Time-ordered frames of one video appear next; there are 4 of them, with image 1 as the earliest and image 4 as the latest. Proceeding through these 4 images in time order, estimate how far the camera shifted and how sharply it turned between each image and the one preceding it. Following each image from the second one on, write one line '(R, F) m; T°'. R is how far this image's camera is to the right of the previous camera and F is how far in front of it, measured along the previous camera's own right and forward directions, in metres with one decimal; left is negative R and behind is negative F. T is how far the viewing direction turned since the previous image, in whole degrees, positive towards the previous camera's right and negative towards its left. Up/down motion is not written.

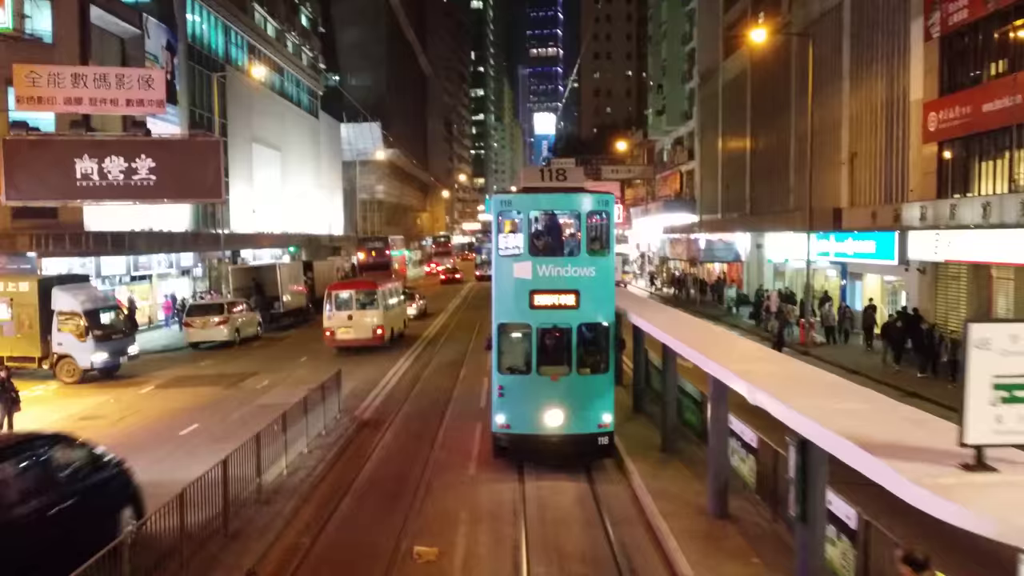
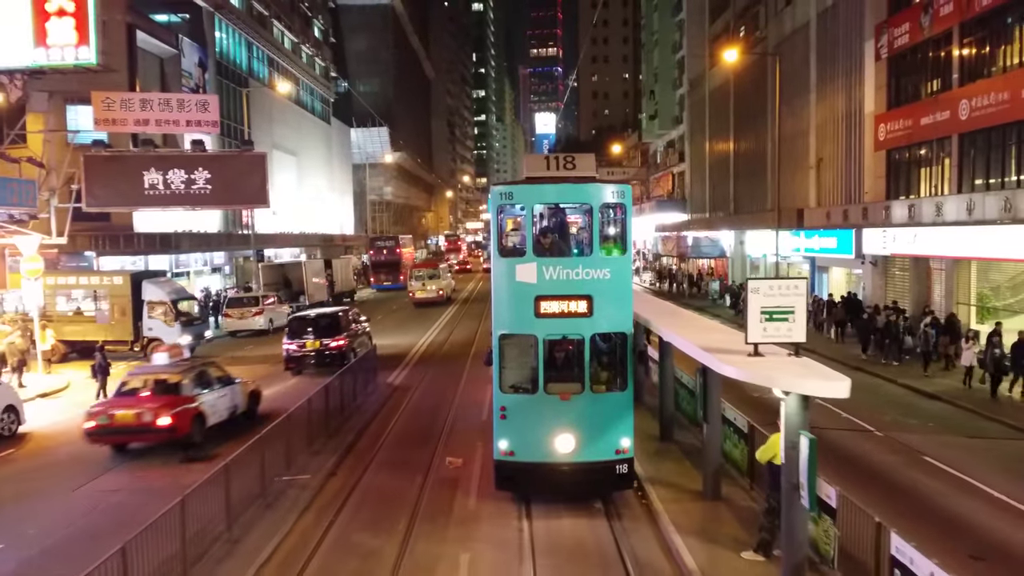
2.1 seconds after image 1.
(0.0, -3.6) m; 0°
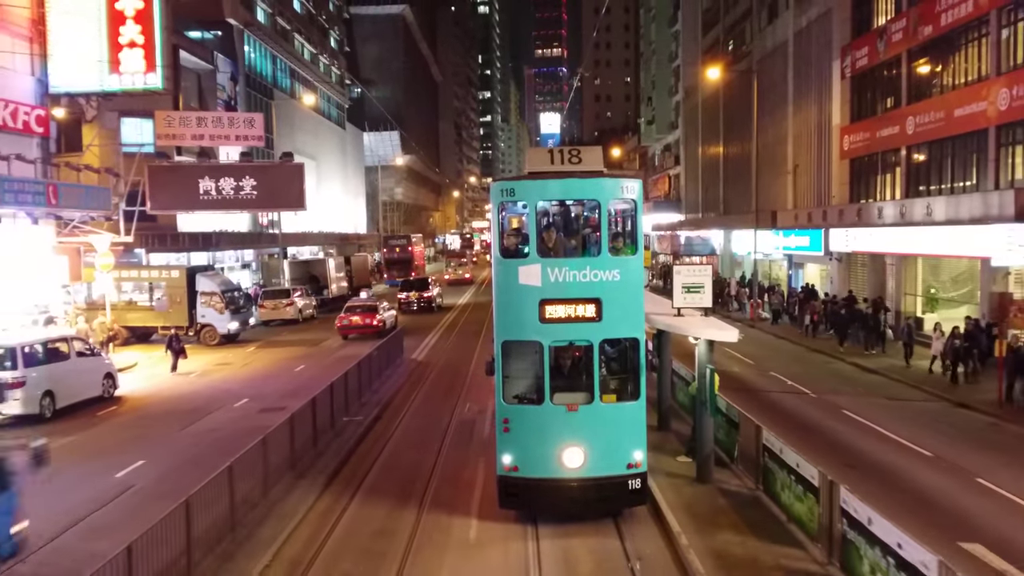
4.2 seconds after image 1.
(0.0, -3.7) m; 0°
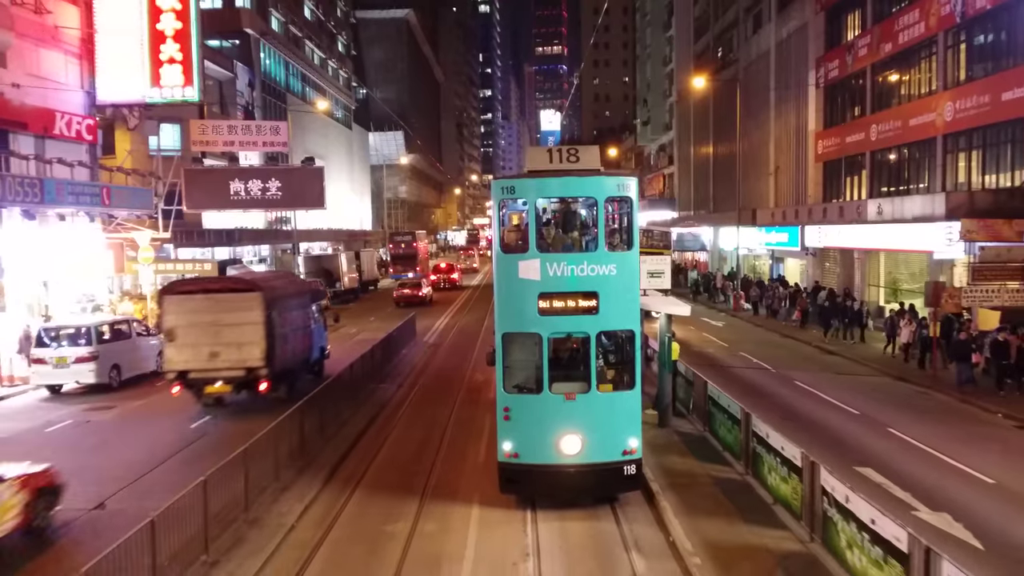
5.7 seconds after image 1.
(0.0, -2.9) m; 0°
